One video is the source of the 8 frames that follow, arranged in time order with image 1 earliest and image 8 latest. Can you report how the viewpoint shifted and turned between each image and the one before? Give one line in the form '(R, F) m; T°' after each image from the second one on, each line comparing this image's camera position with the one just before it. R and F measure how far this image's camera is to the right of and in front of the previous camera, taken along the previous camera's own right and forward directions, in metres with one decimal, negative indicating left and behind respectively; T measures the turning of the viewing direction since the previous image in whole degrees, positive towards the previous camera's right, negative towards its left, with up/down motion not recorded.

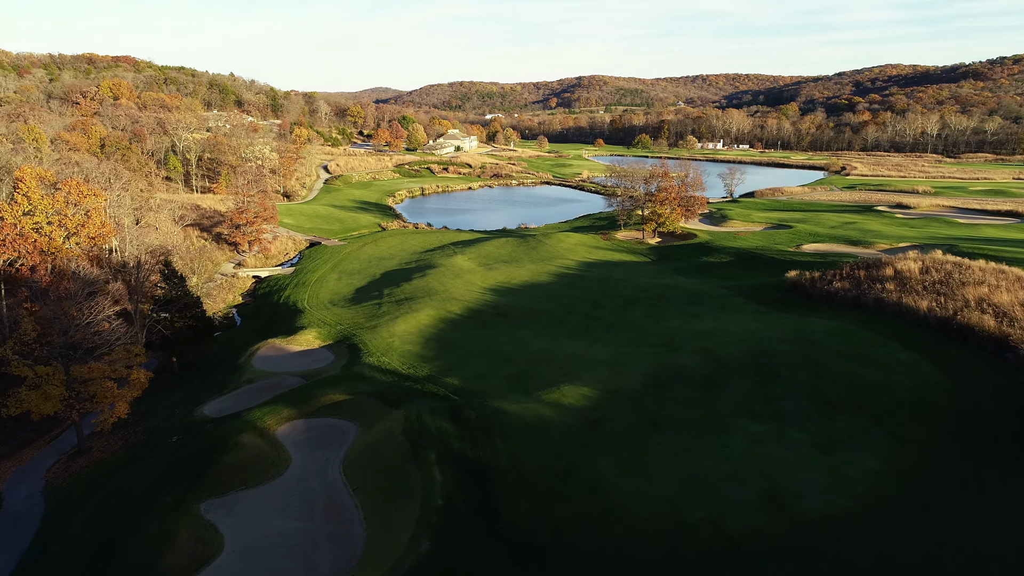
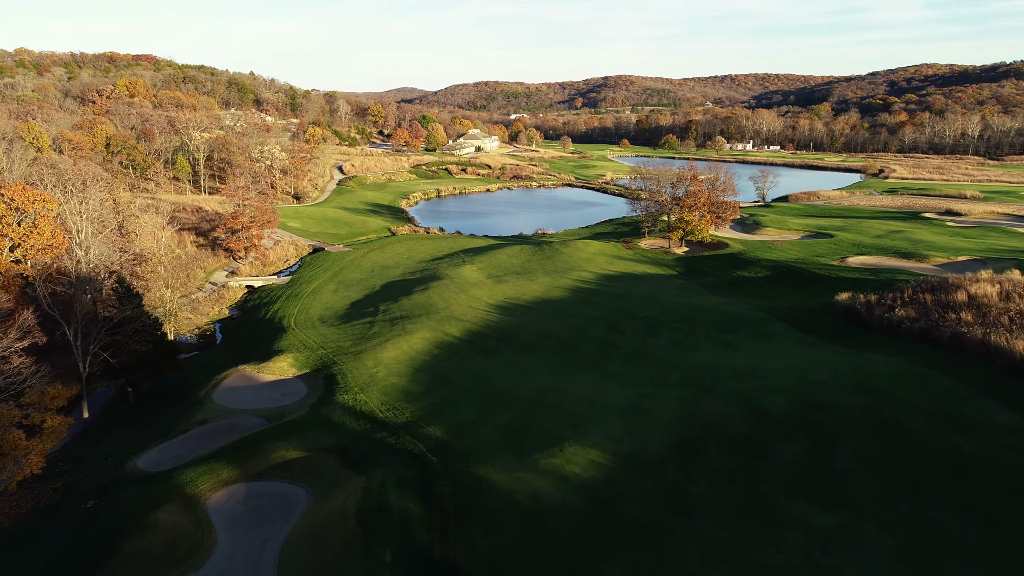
(+0.7, +3.8) m; -2°
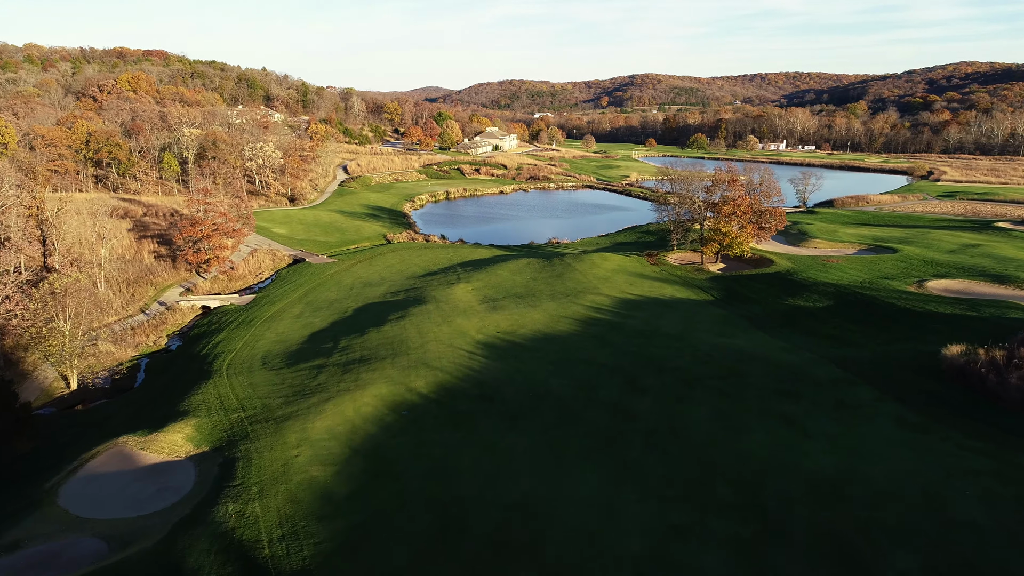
(+1.2, +7.0) m; -2°
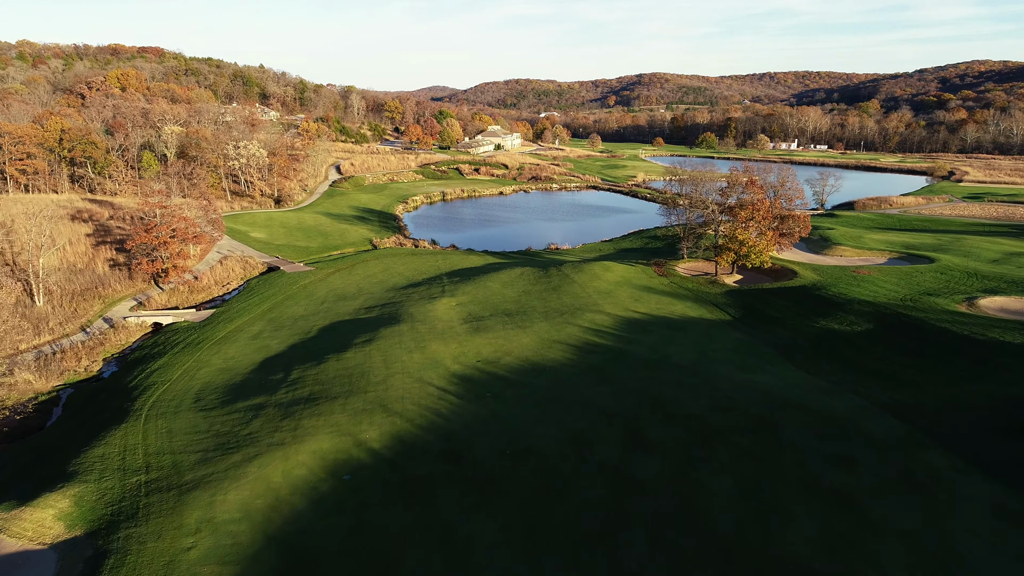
(+0.8, +4.2) m; -1°
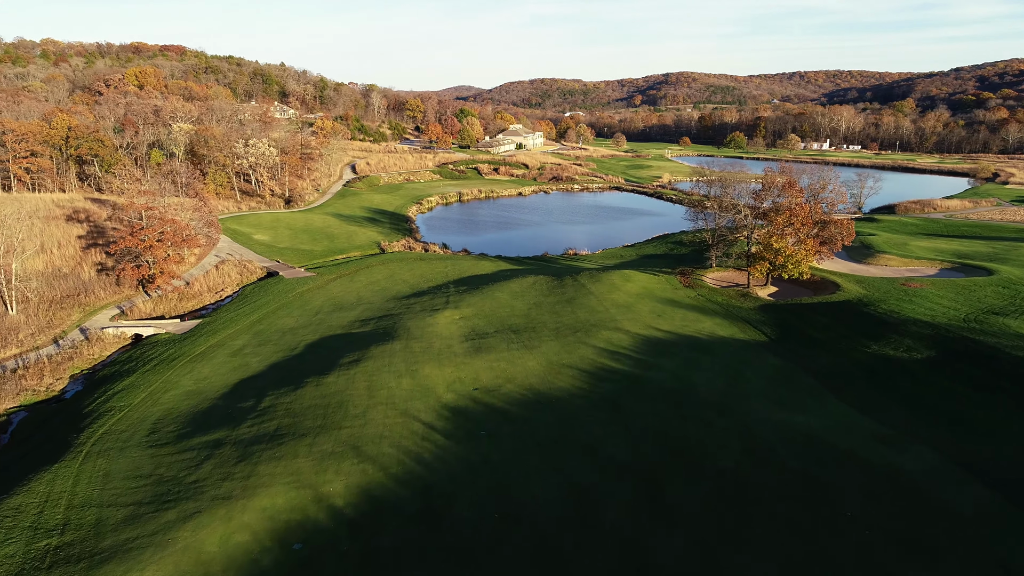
(+0.6, +3.0) m; -2°
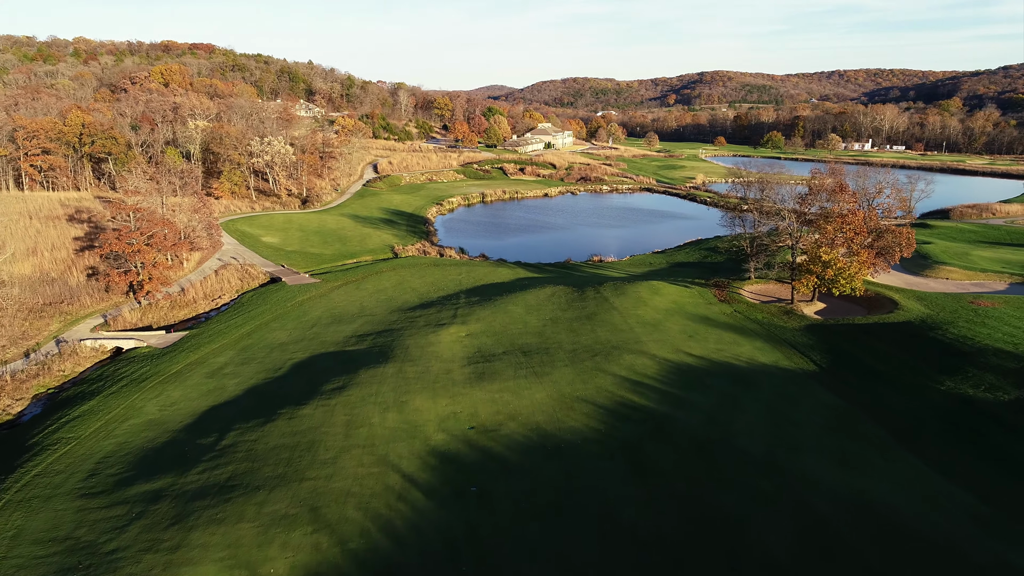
(+0.6, +3.1) m; -2°
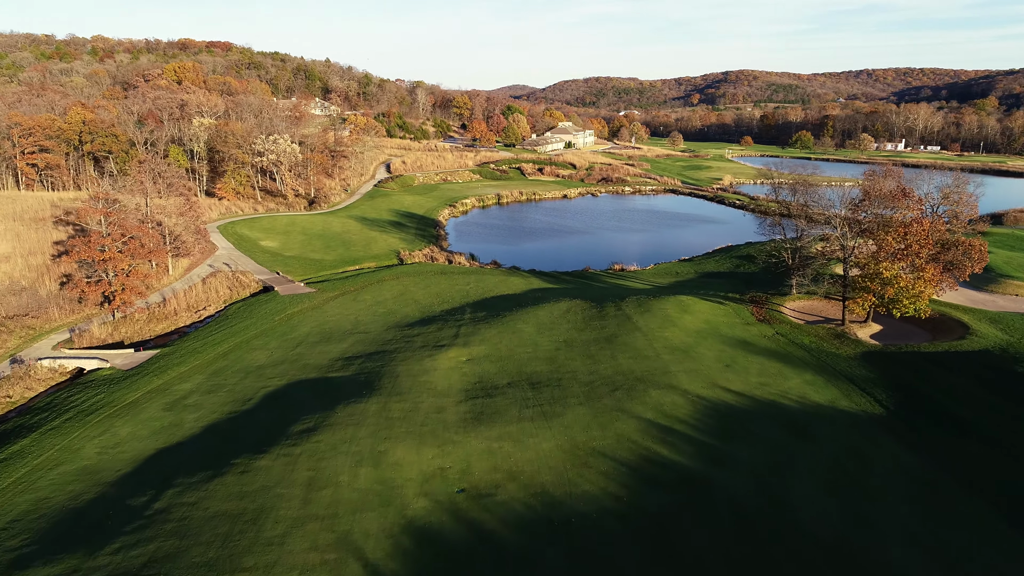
(+0.4, +3.4) m; -2°
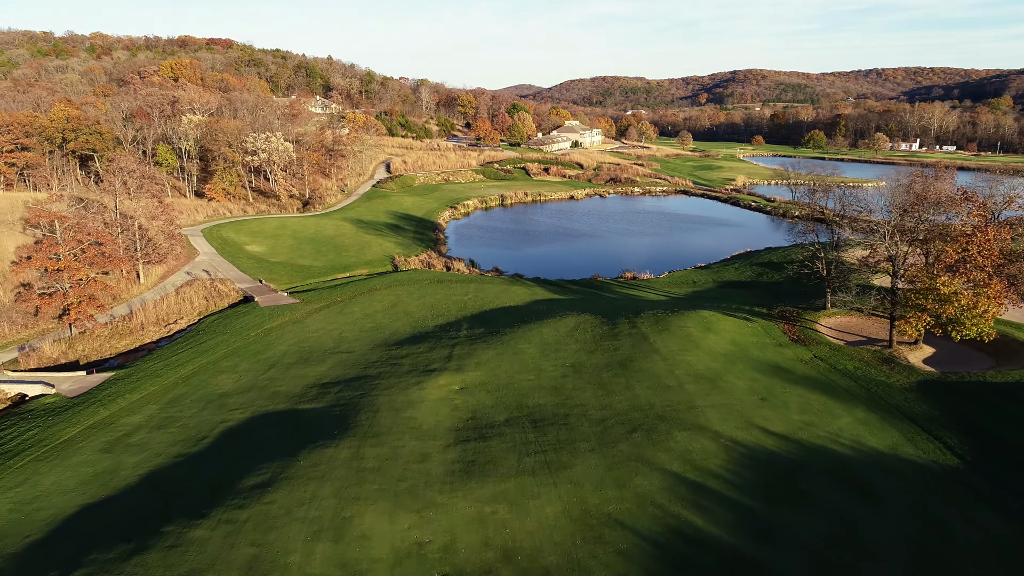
(+0.2, +3.0) m; 0°
